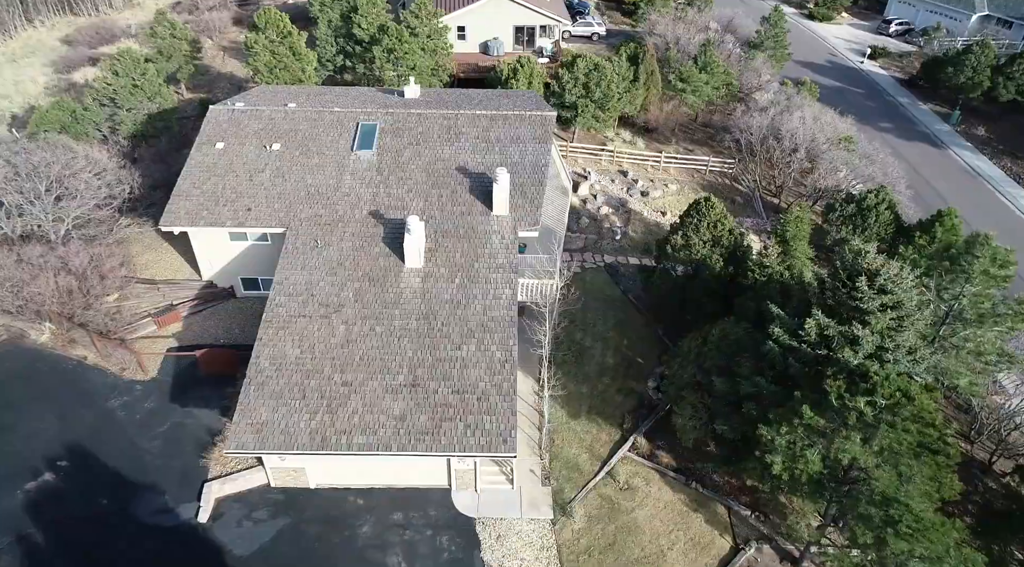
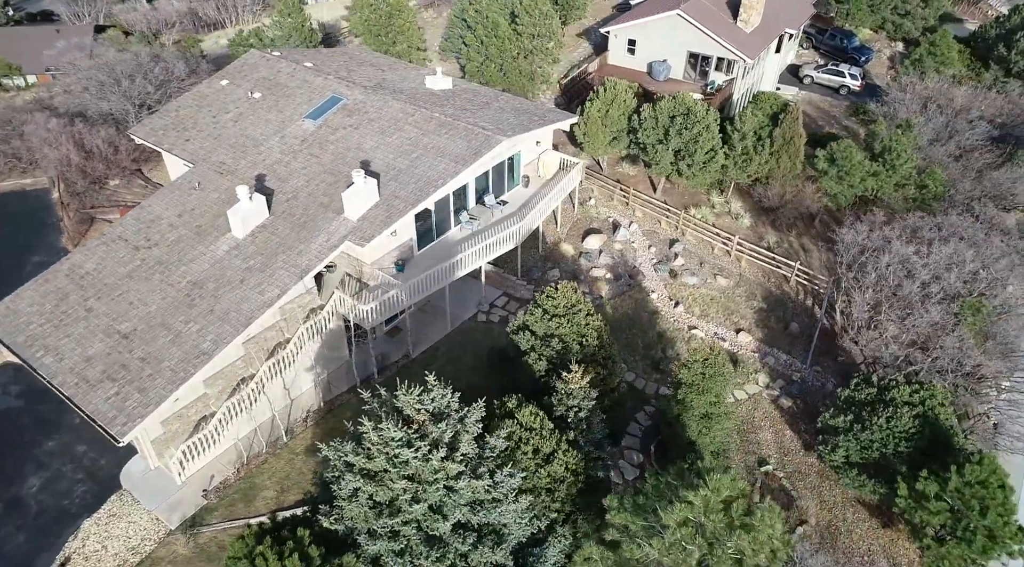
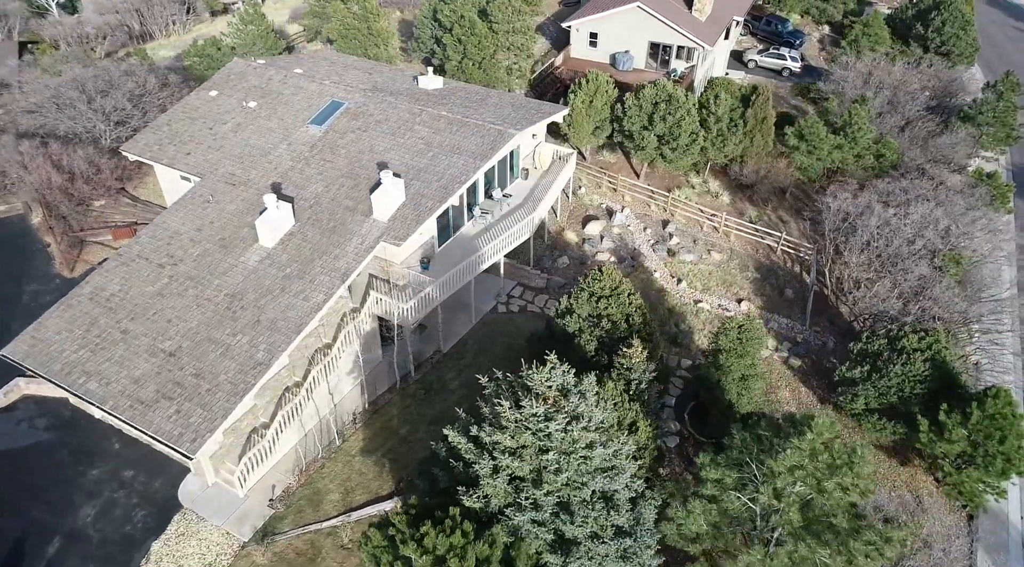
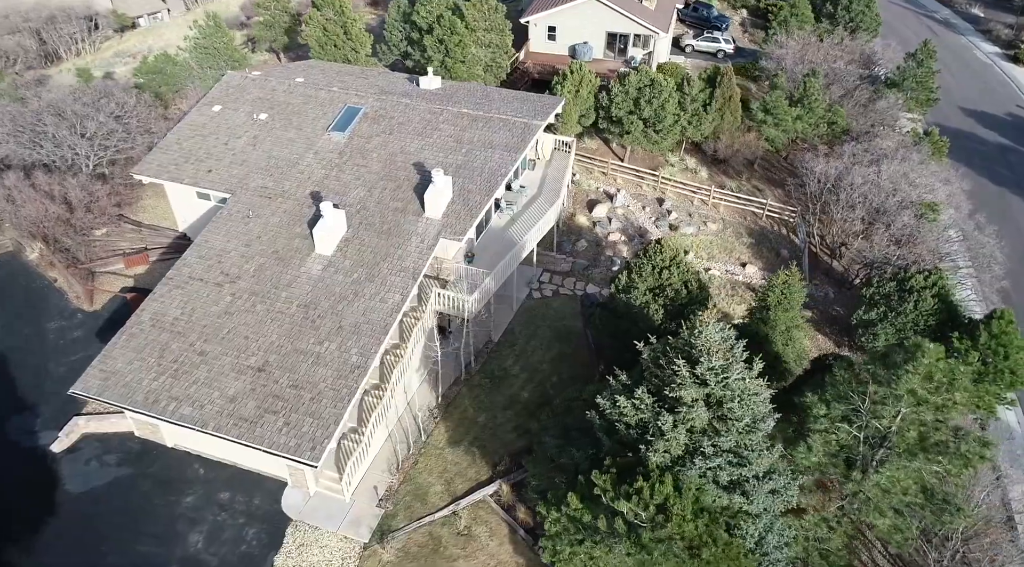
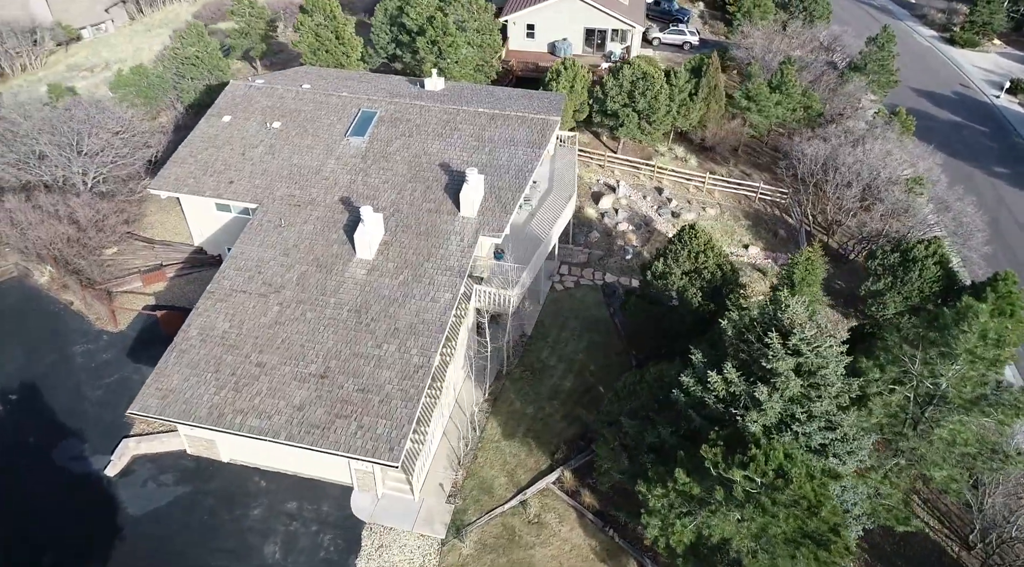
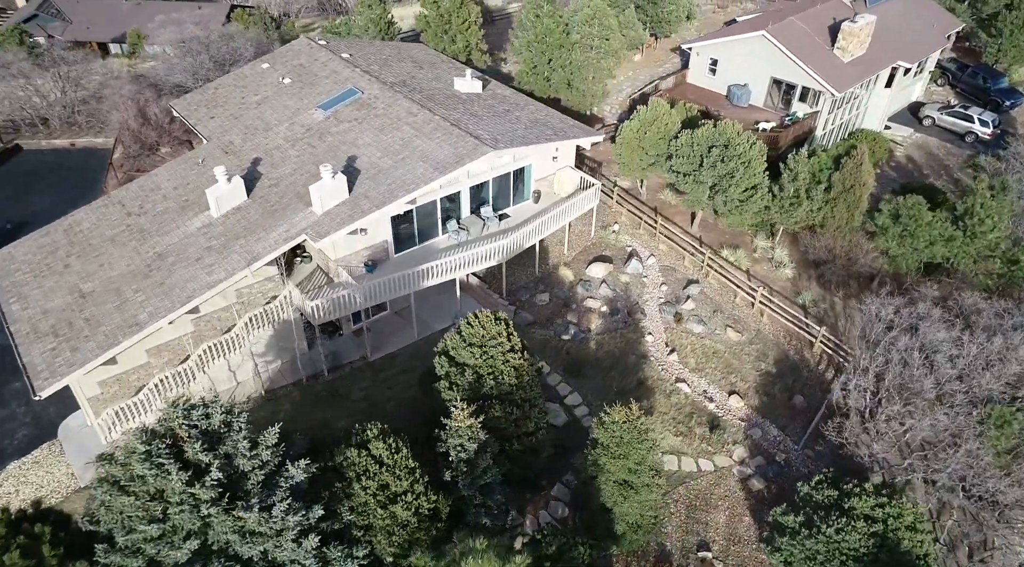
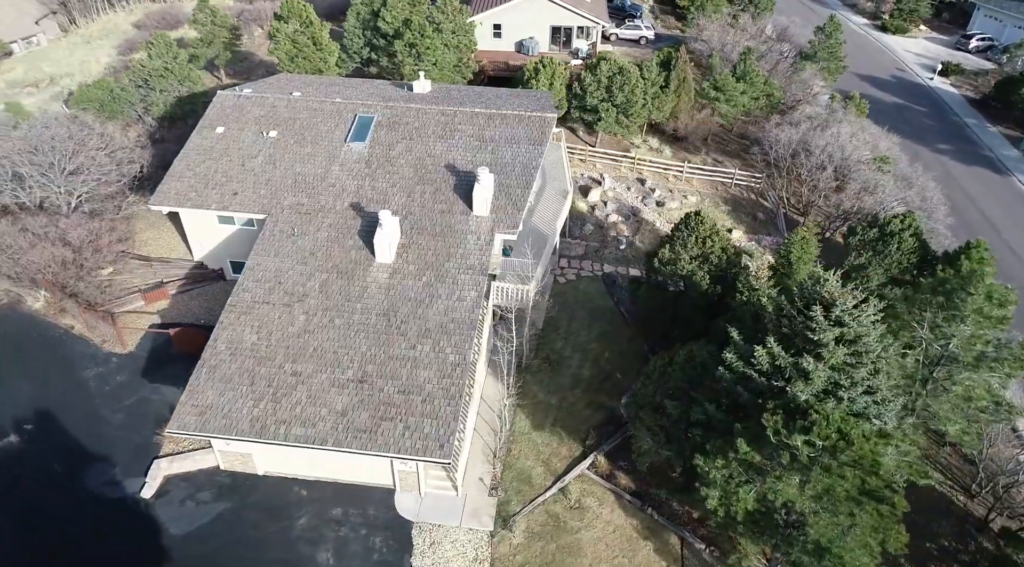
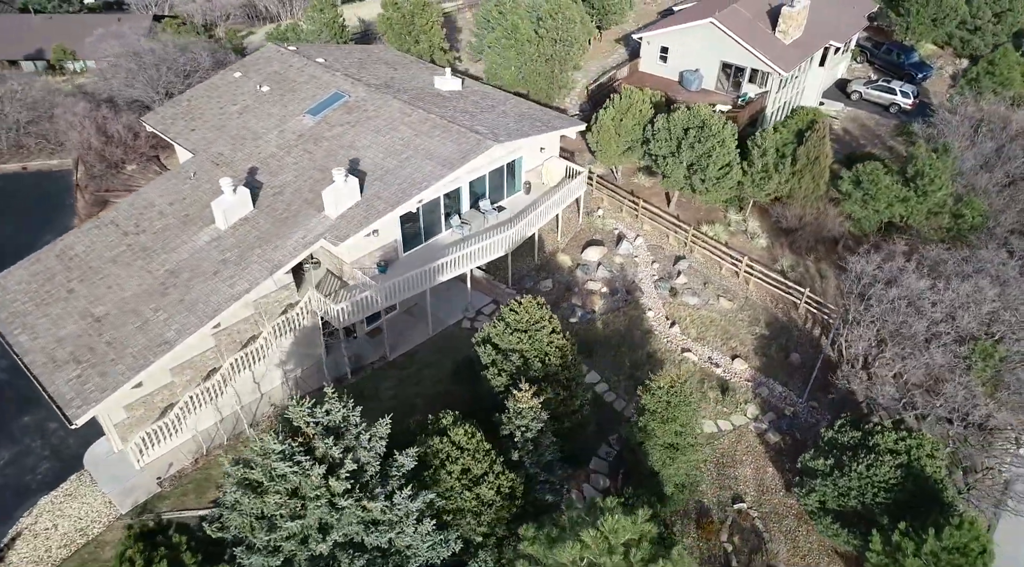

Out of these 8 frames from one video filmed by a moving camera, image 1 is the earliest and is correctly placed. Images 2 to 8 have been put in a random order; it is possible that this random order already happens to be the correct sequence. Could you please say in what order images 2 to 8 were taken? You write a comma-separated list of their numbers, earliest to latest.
7, 5, 4, 3, 2, 8, 6
